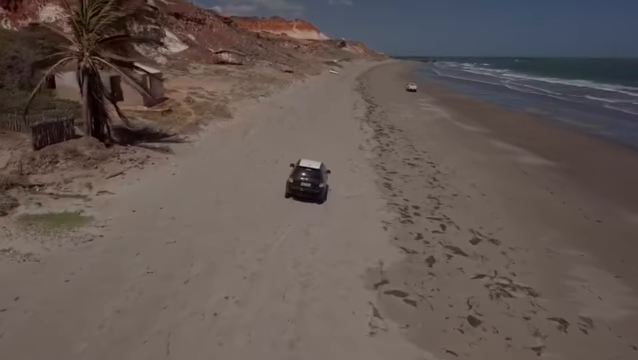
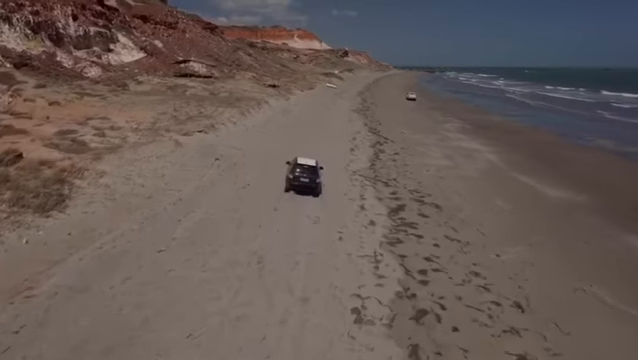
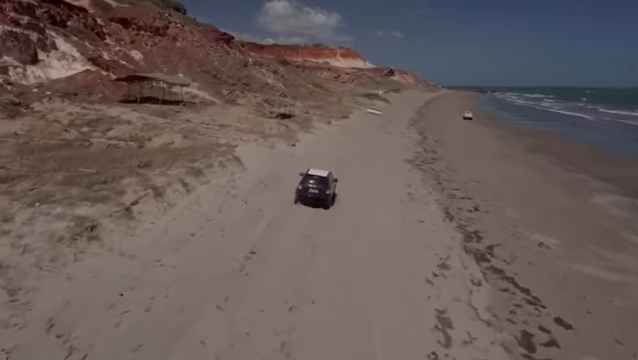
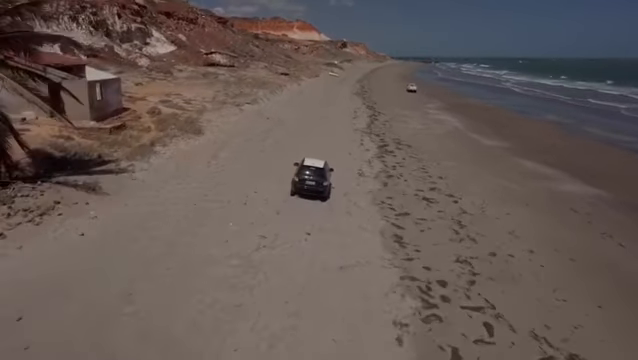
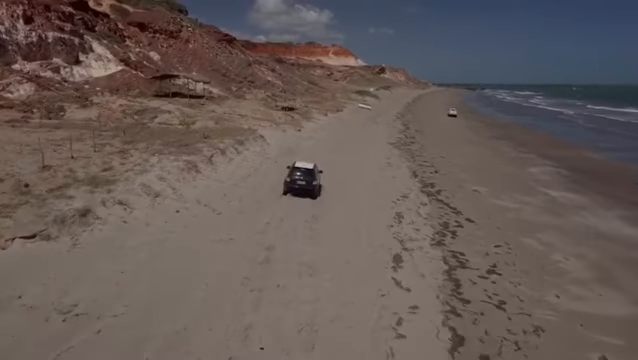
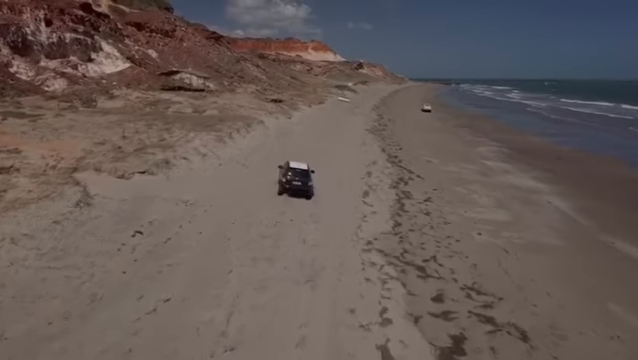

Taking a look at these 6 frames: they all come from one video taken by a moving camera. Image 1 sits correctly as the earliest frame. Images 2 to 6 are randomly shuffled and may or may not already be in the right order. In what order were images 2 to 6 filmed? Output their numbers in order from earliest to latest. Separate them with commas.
4, 2, 6, 5, 3
